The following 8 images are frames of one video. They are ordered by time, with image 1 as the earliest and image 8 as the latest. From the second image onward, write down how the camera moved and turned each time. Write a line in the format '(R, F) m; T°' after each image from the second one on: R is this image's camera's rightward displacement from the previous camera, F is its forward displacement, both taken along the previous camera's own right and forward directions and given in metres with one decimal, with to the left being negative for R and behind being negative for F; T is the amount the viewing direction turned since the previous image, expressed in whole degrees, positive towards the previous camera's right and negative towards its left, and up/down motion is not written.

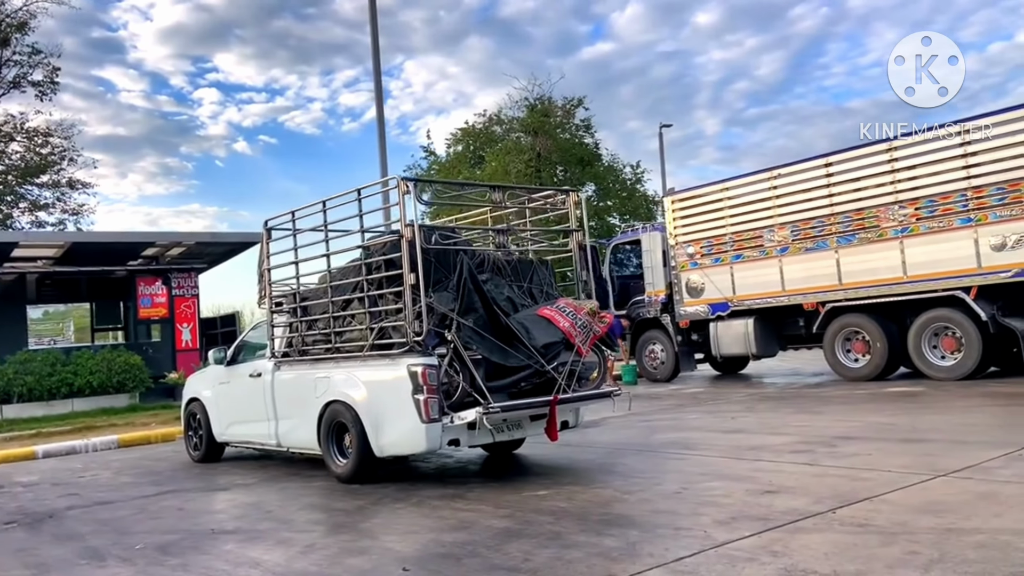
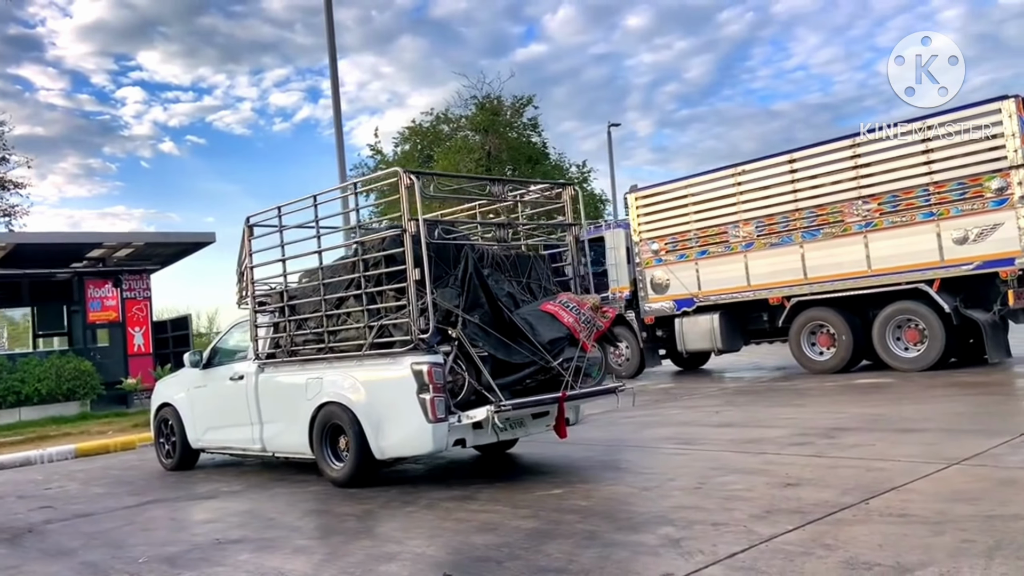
(-0.6, +0.2) m; +4°
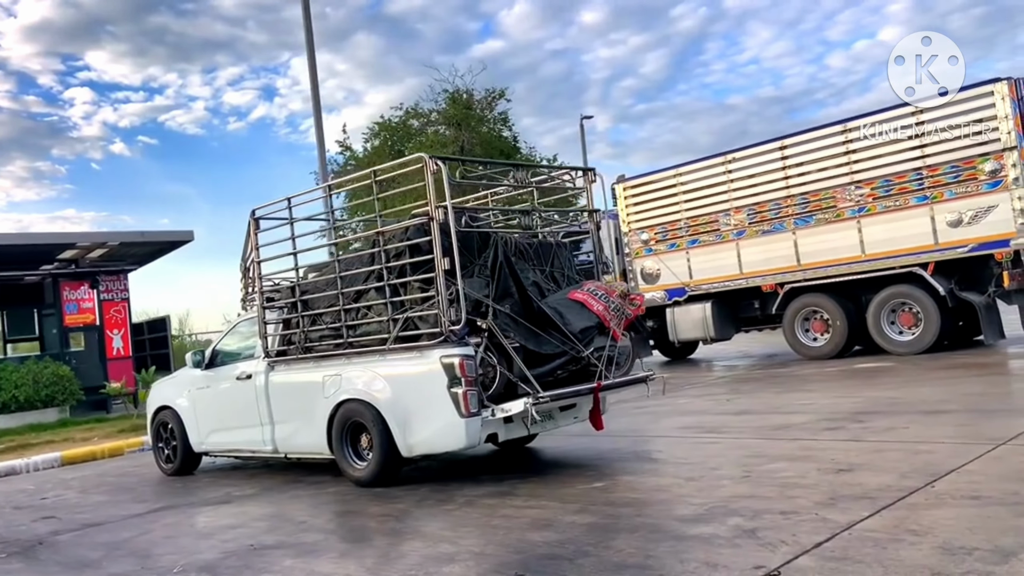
(-0.5, +0.3) m; +2°
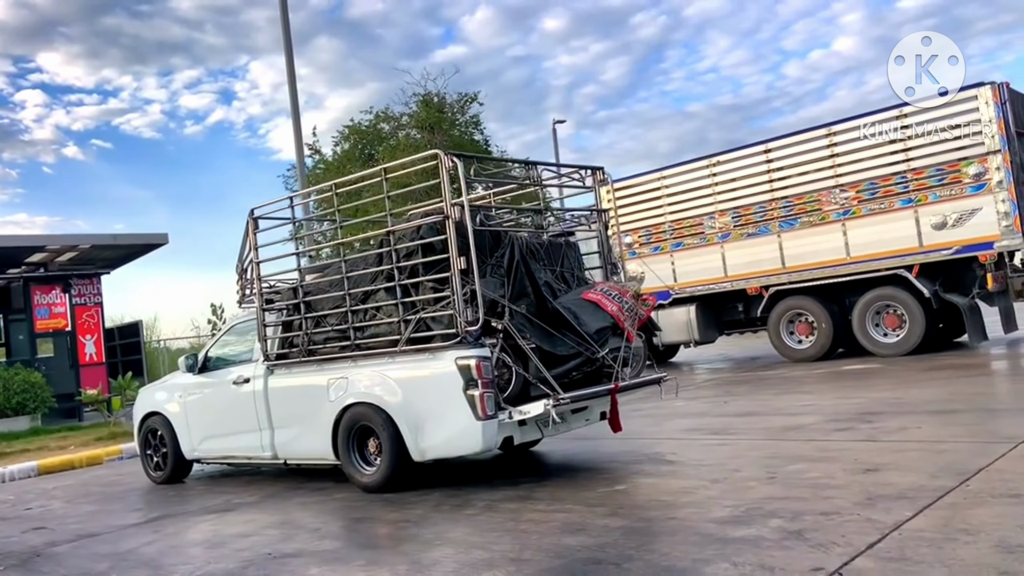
(-0.4, +0.2) m; +2°
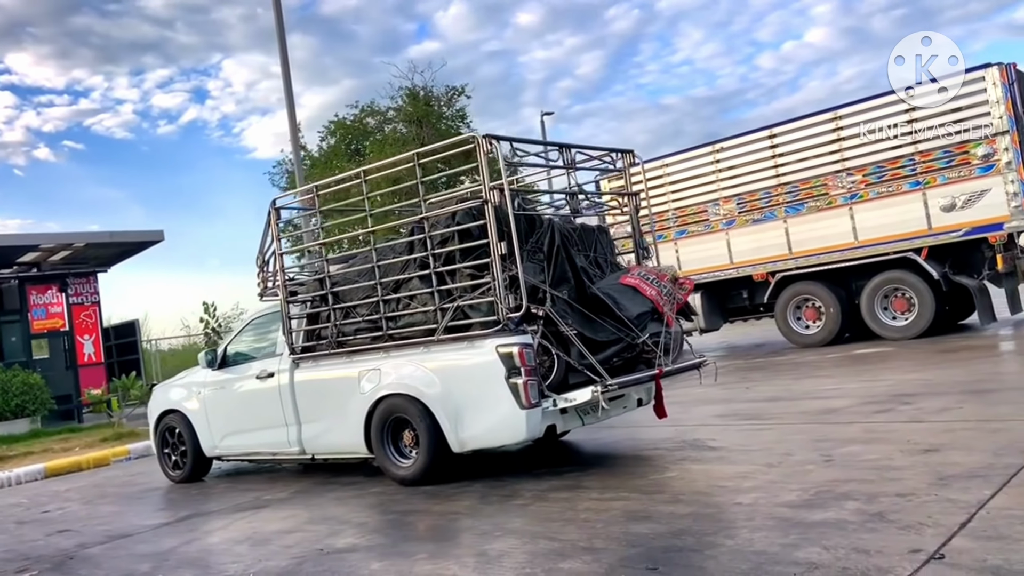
(-0.5, +0.2) m; +1°
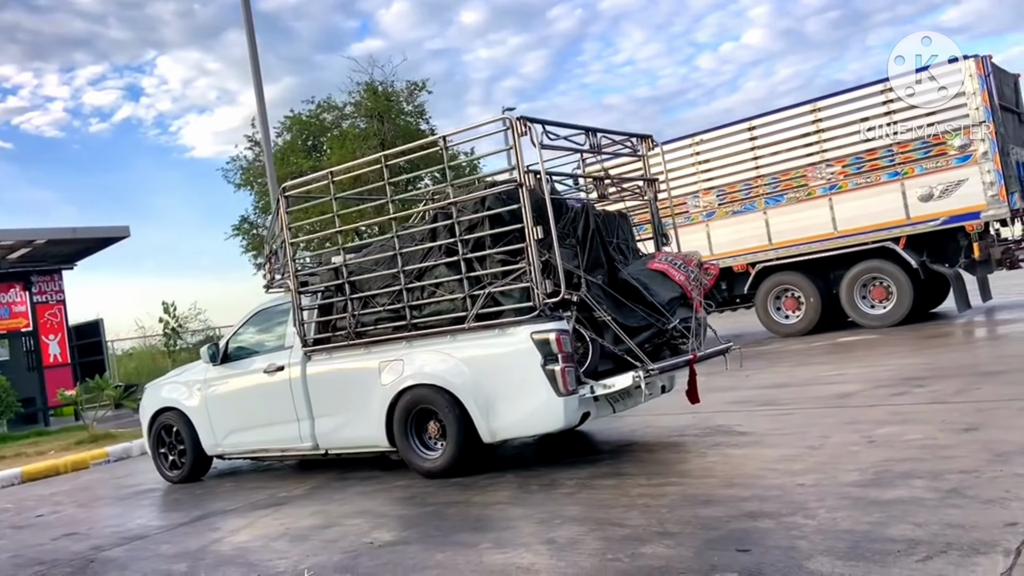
(-0.6, +0.1) m; +3°
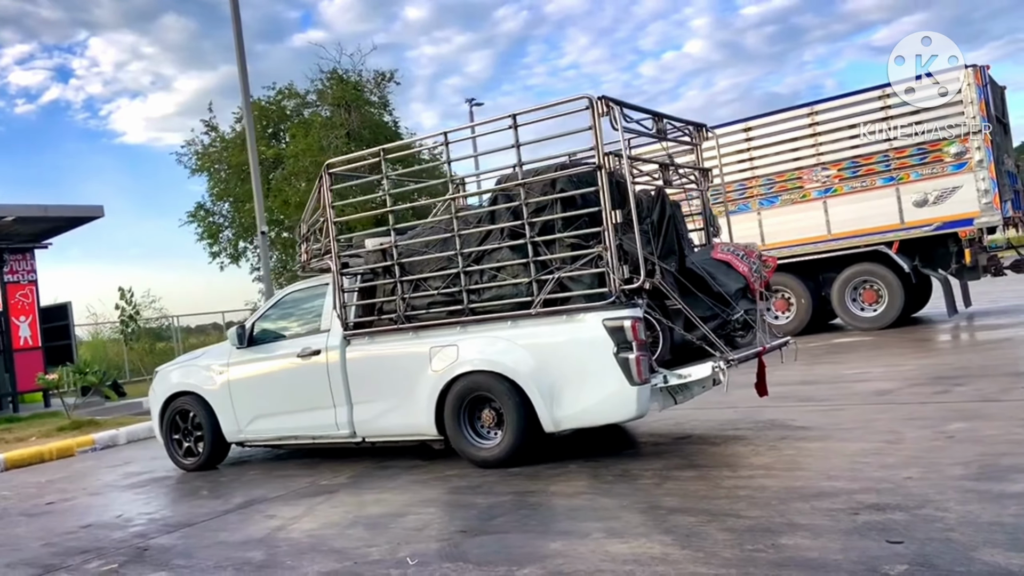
(-1.0, +0.2) m; +4°
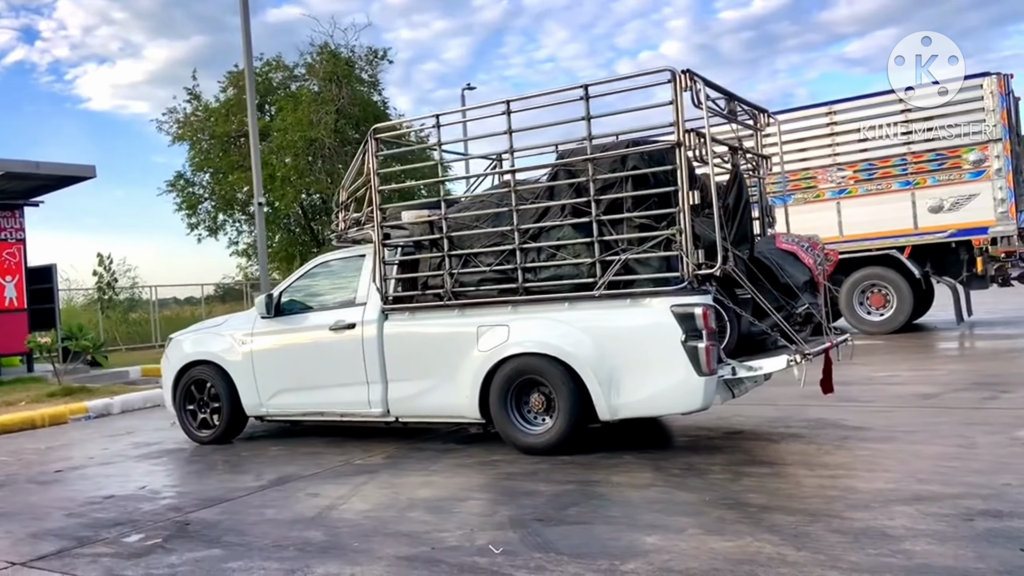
(-0.7, +0.3) m; +2°
